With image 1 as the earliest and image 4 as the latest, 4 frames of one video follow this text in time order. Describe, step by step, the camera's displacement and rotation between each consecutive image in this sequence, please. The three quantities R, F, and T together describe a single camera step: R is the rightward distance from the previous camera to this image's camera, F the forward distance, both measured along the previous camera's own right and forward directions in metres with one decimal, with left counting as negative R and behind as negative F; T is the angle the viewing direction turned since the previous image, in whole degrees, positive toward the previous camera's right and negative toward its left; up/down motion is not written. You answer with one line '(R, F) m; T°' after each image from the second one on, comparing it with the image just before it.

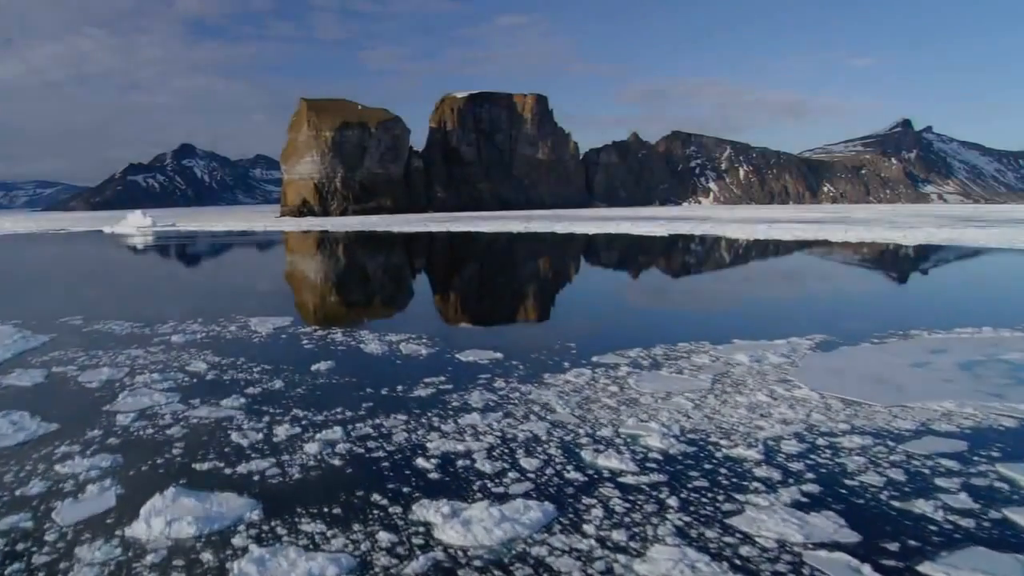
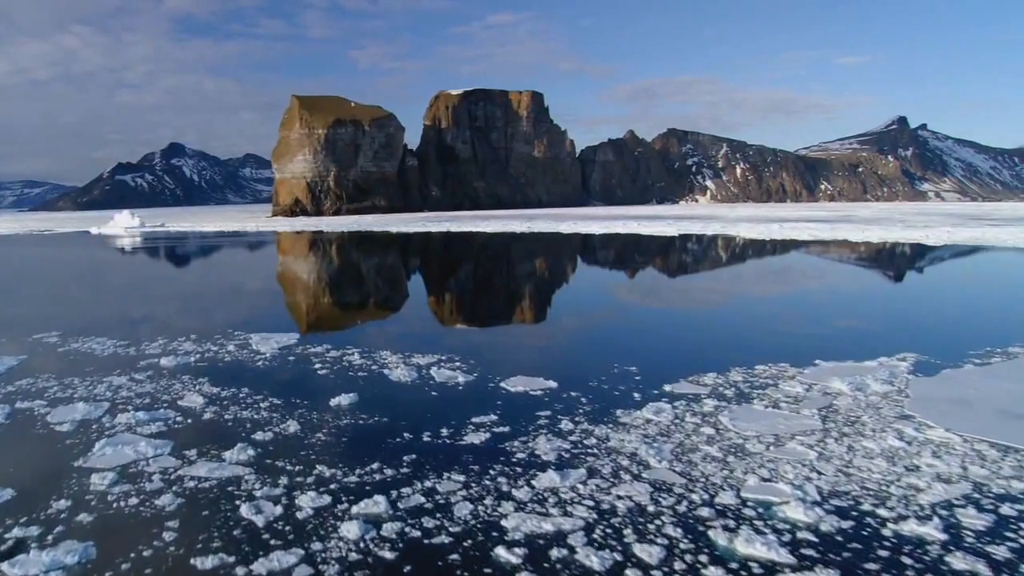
(-0.7, +1.2) m; +1°
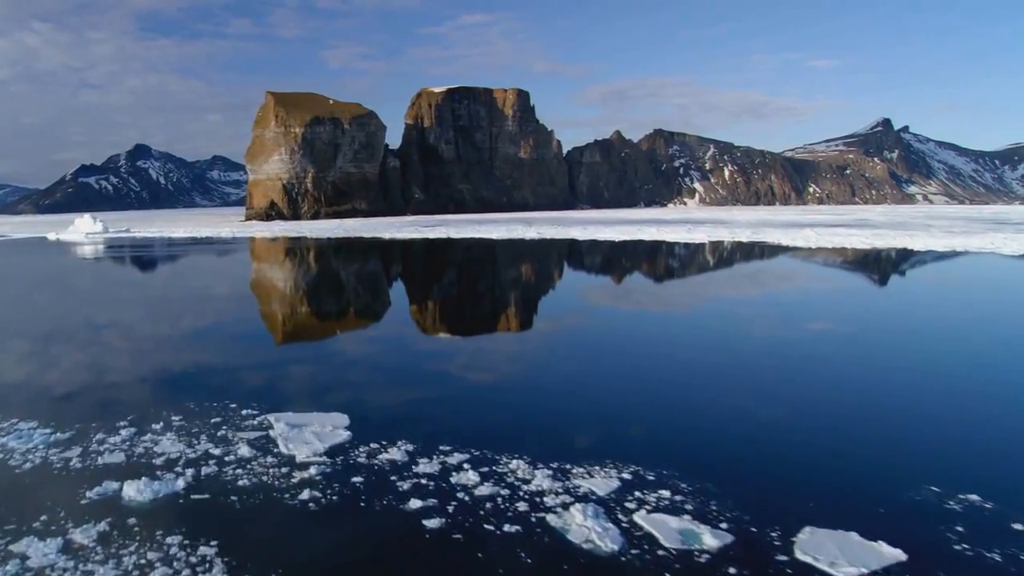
(-1.8, +3.1) m; +3°
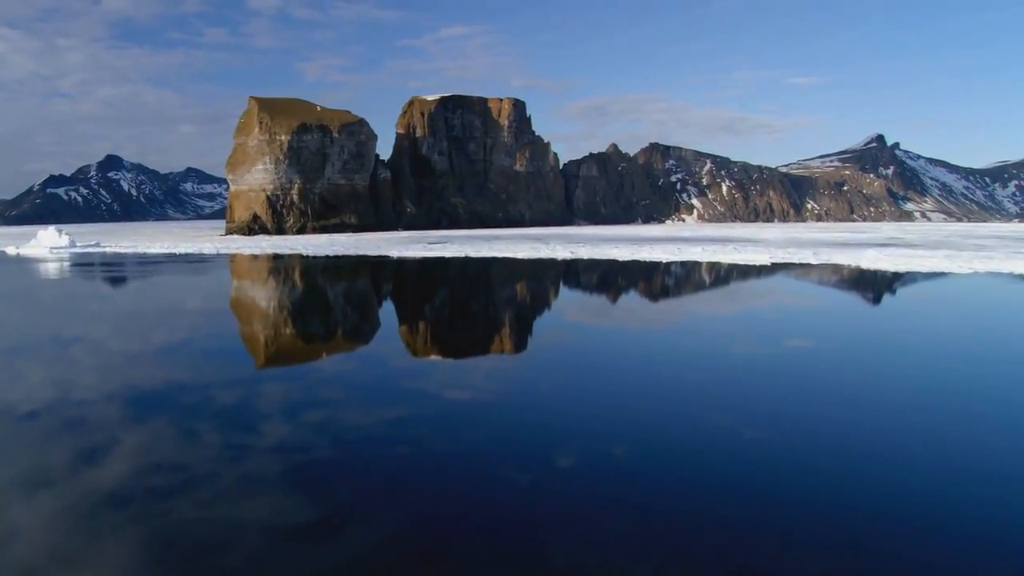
(-2.1, +3.4) m; +2°
